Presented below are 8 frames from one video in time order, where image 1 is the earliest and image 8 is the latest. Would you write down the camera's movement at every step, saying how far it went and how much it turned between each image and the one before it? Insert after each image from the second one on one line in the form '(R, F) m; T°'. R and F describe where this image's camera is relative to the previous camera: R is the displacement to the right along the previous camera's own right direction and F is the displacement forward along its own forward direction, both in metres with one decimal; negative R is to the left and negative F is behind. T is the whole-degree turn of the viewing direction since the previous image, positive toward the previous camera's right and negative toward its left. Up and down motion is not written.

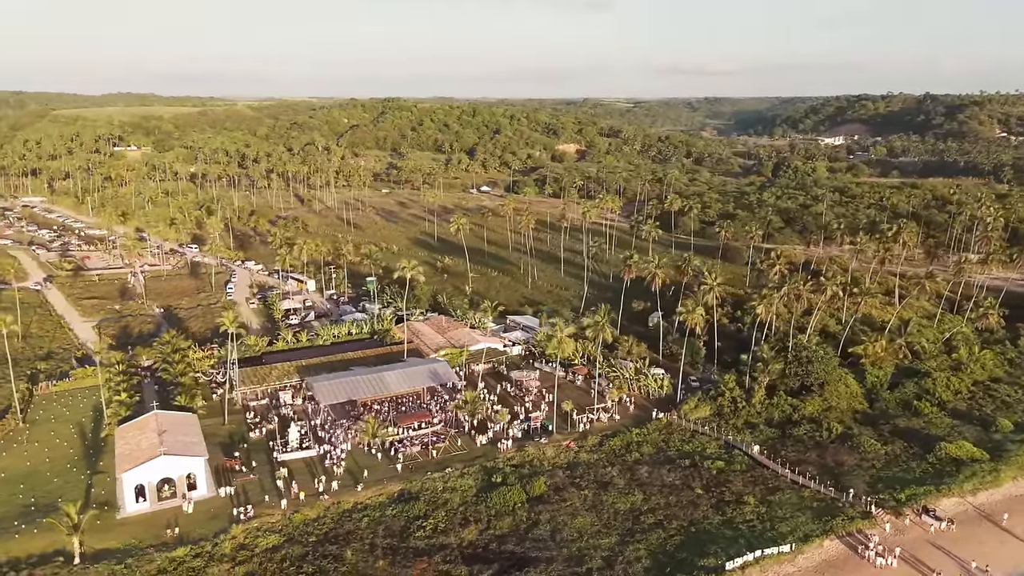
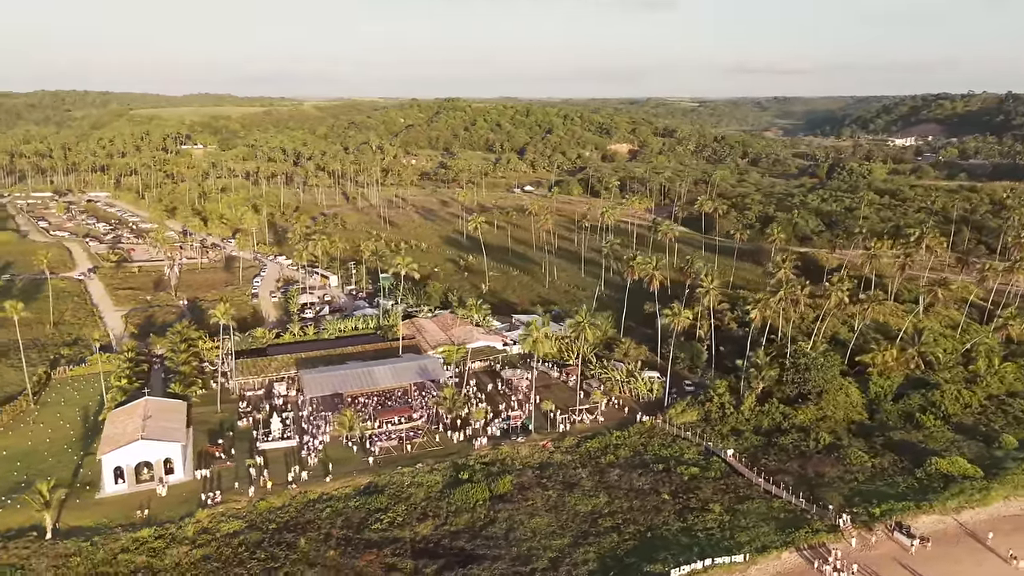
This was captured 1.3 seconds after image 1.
(+5.2, +0.4) m; -4°
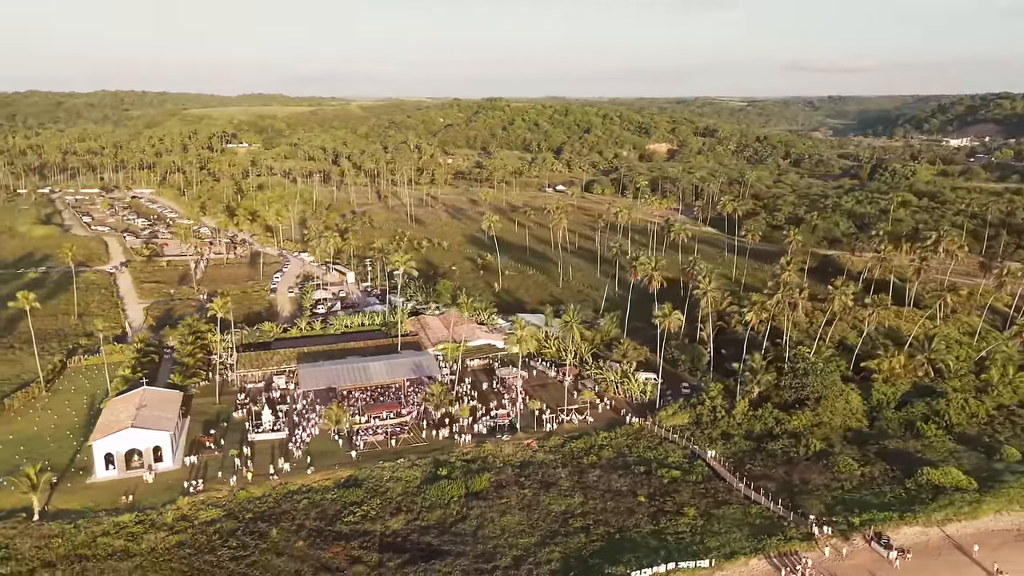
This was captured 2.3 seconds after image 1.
(+3.7, +0.2) m; -3°
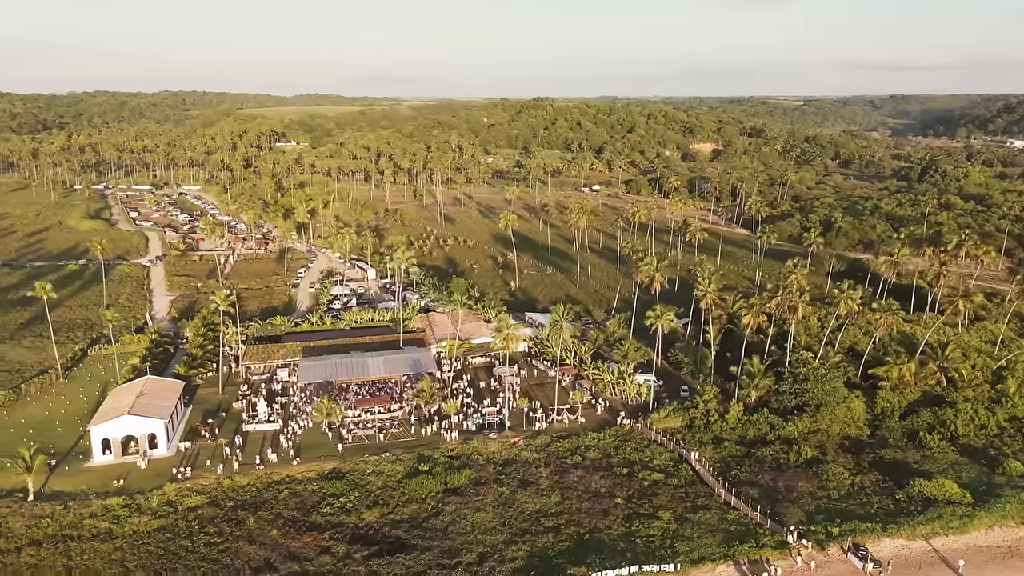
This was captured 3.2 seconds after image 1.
(+3.8, +0.1) m; -3°
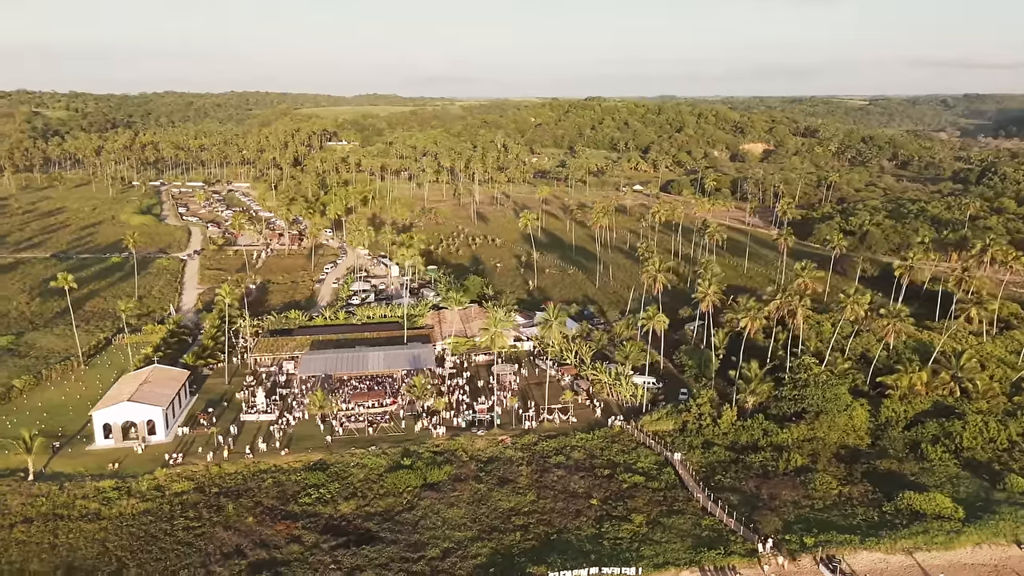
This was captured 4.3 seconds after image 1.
(+4.1, +0.1) m; -4°
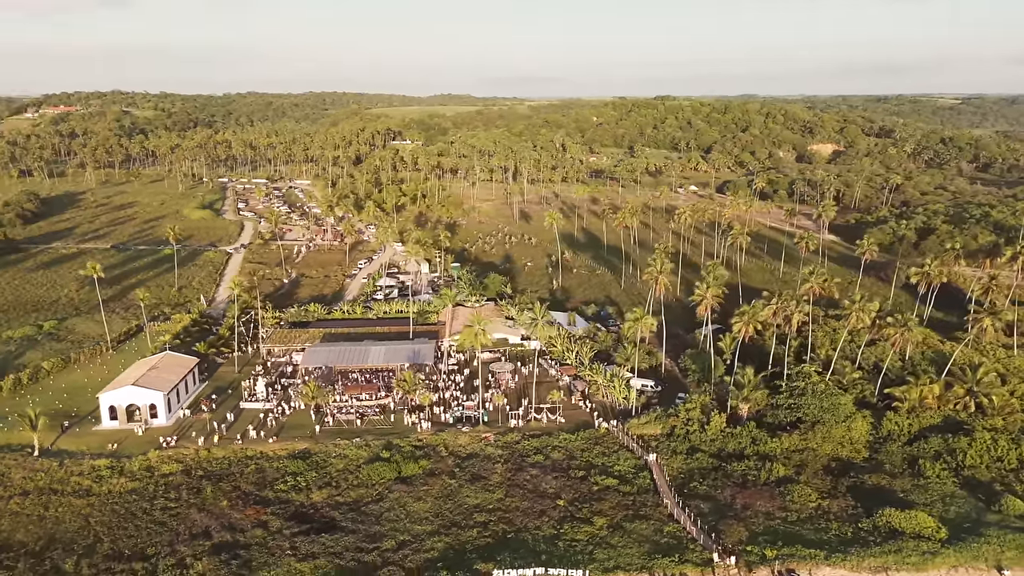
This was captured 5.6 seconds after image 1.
(+5.3, +0.1) m; -5°
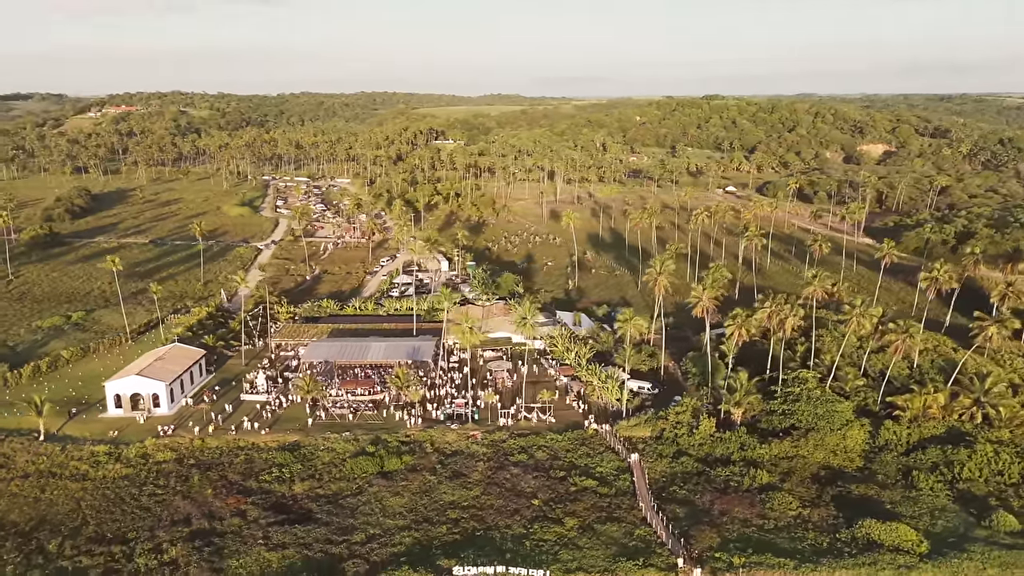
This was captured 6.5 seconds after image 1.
(+3.7, 0.0) m; -3°
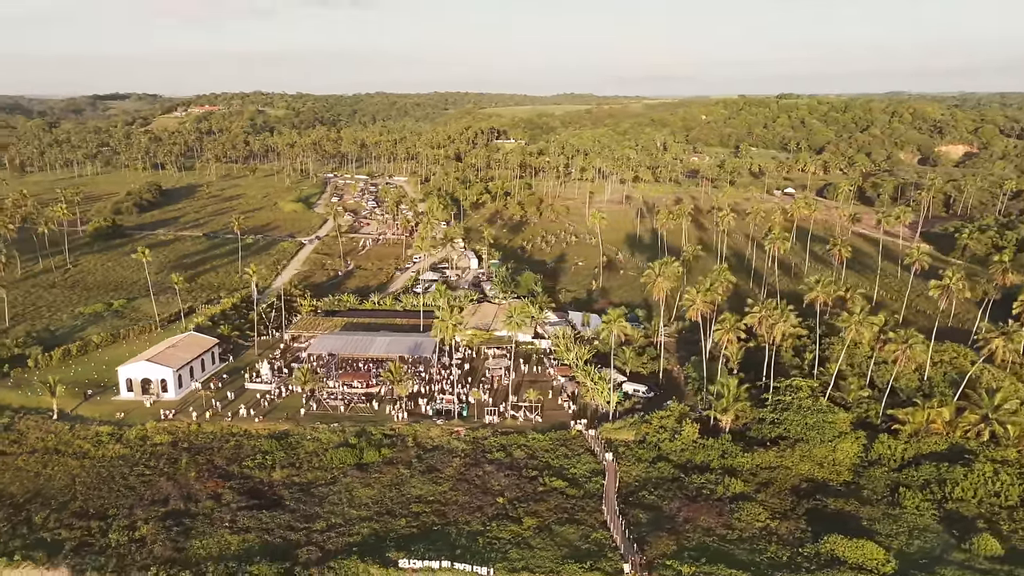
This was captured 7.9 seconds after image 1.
(+5.4, 0.0) m; -5°
